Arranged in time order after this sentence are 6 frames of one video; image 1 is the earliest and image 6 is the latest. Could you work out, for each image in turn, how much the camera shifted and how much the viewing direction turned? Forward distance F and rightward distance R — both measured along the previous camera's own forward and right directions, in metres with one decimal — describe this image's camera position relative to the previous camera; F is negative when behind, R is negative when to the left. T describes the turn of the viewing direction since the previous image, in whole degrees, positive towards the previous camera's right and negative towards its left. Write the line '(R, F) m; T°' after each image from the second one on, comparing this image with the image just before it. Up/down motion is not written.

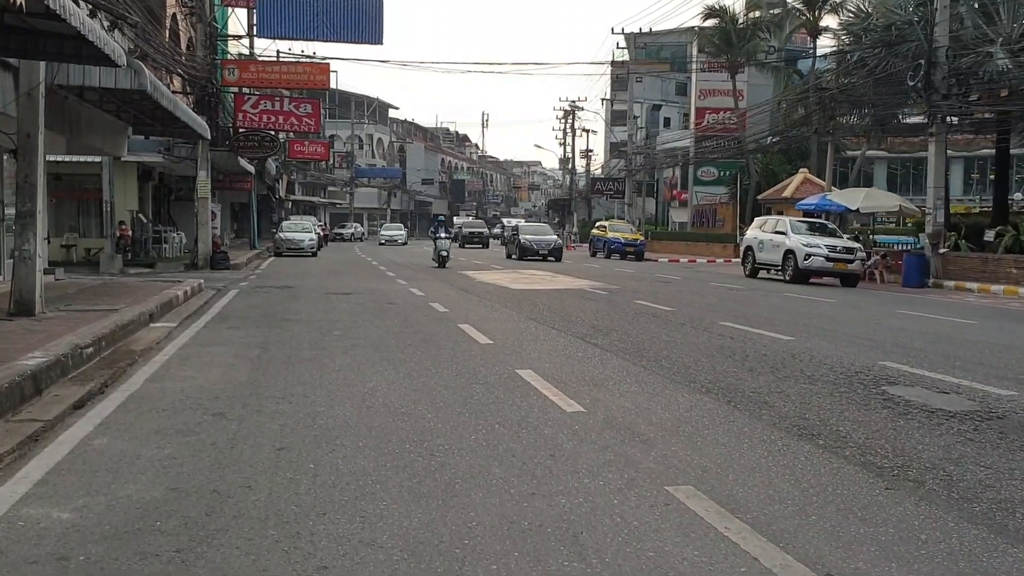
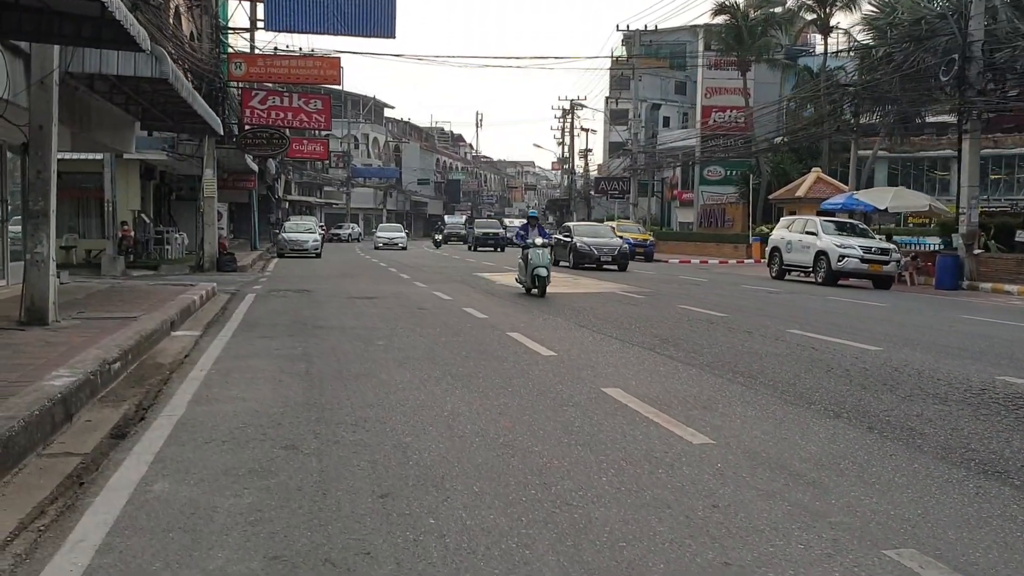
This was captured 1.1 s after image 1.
(-0.7, +1.0) m; +1°
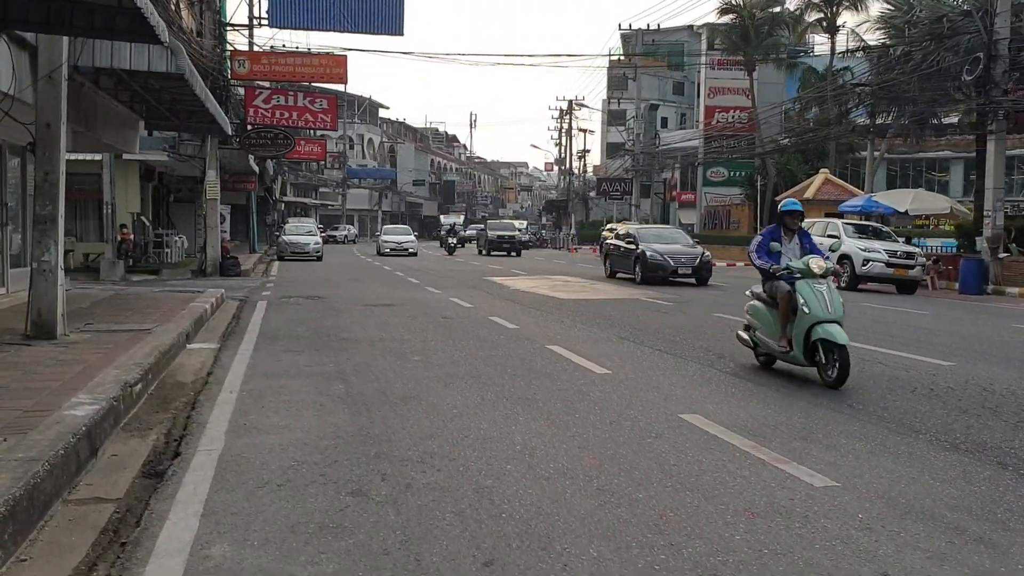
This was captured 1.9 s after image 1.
(-0.5, +0.8) m; 0°
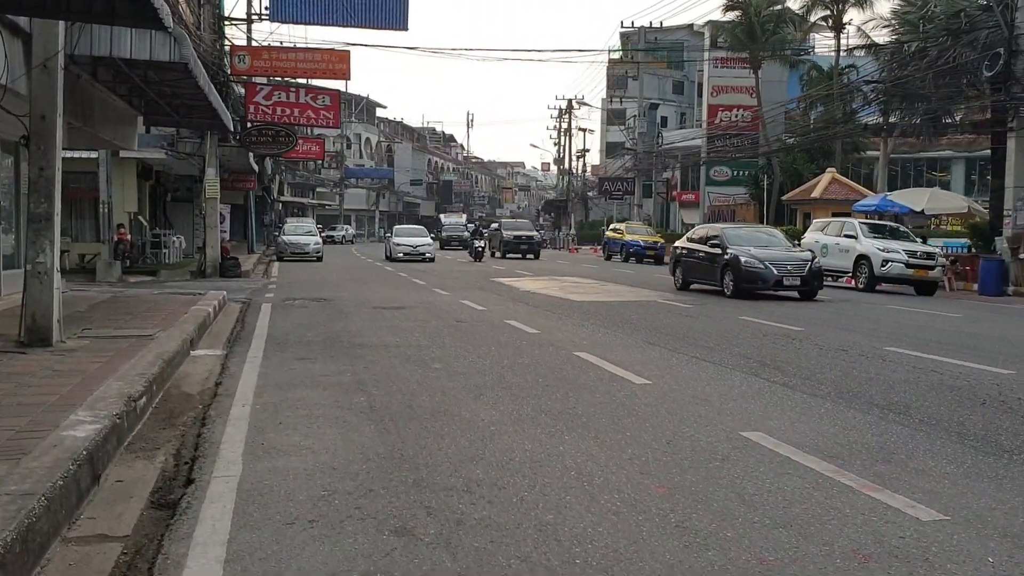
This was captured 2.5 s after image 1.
(-0.3, +0.7) m; 0°
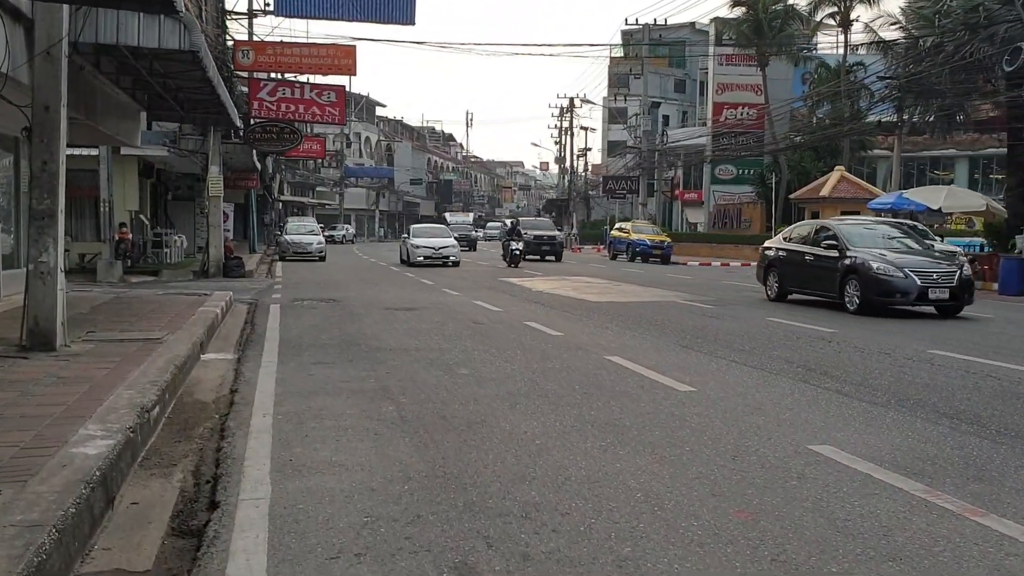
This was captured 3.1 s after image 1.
(-0.3, +0.5) m; 0°
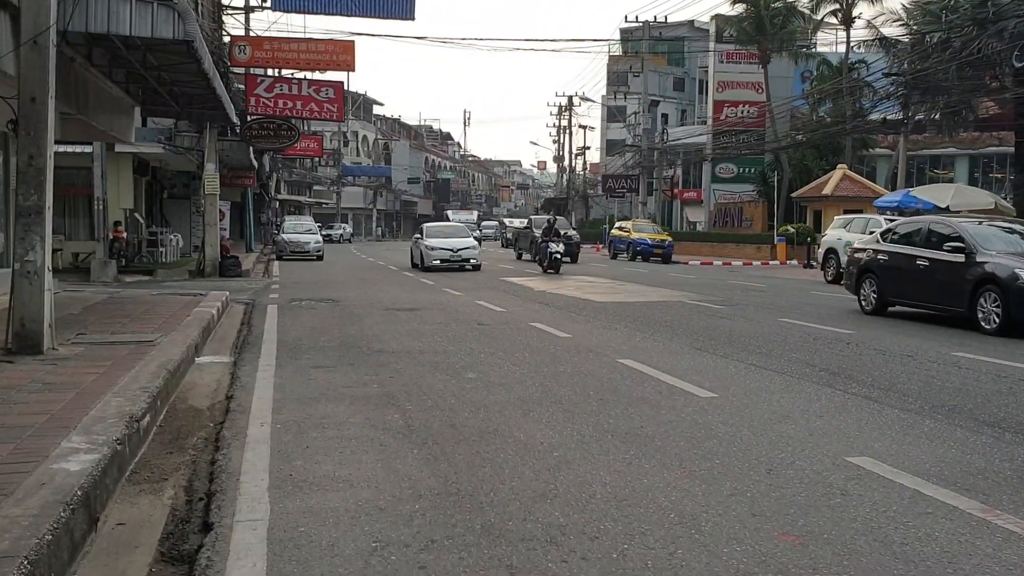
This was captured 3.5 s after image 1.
(-0.1, +0.4) m; 0°
